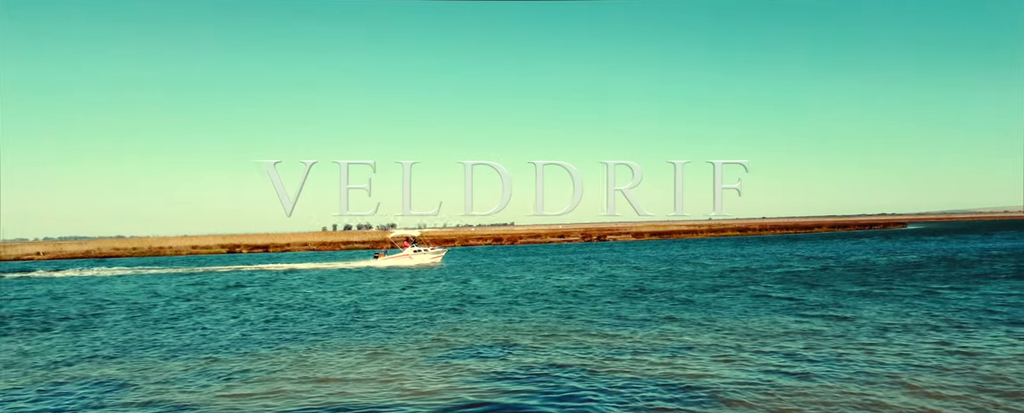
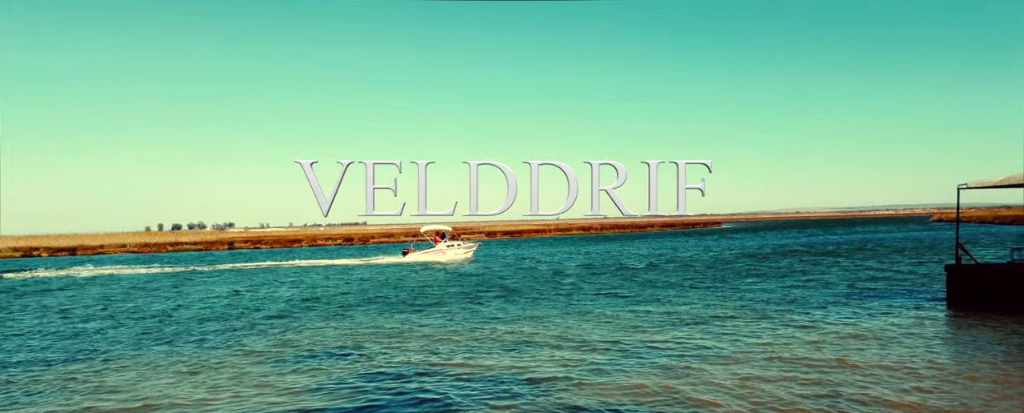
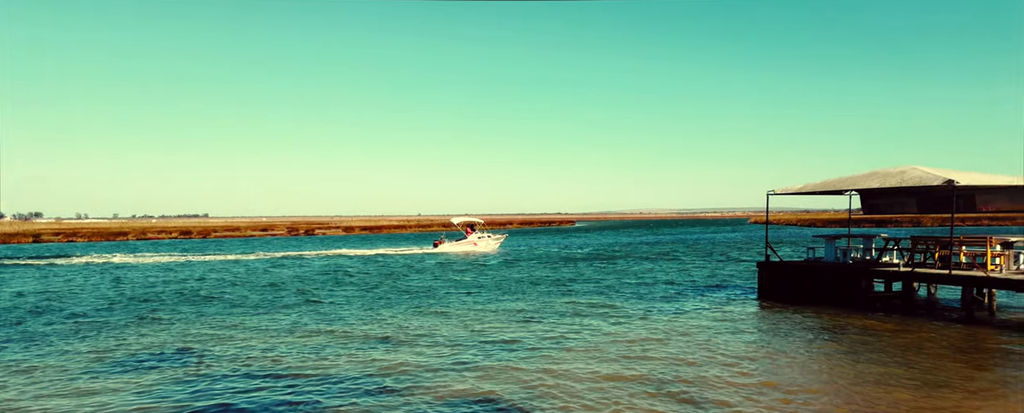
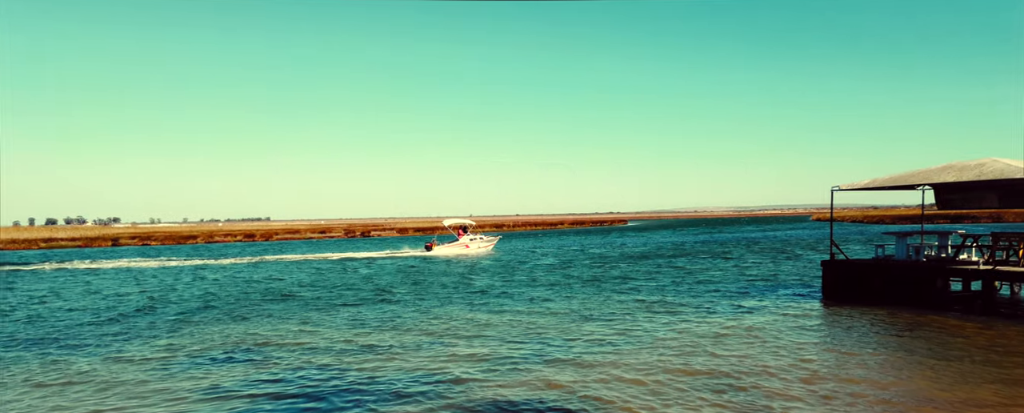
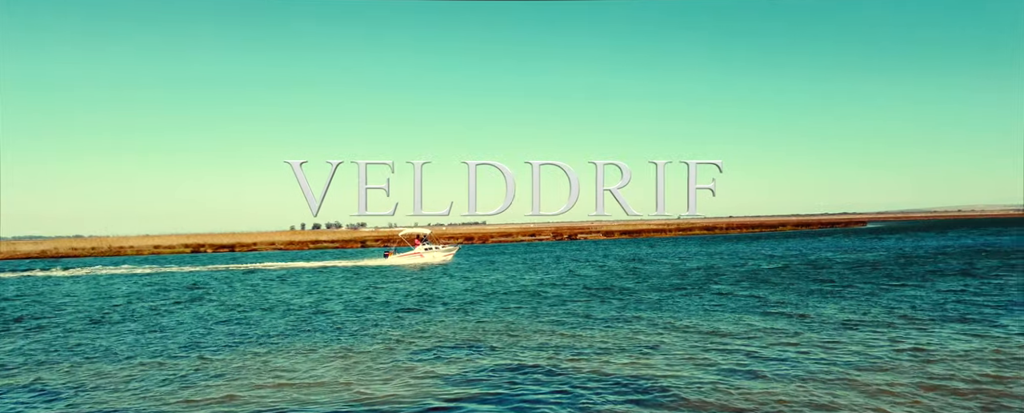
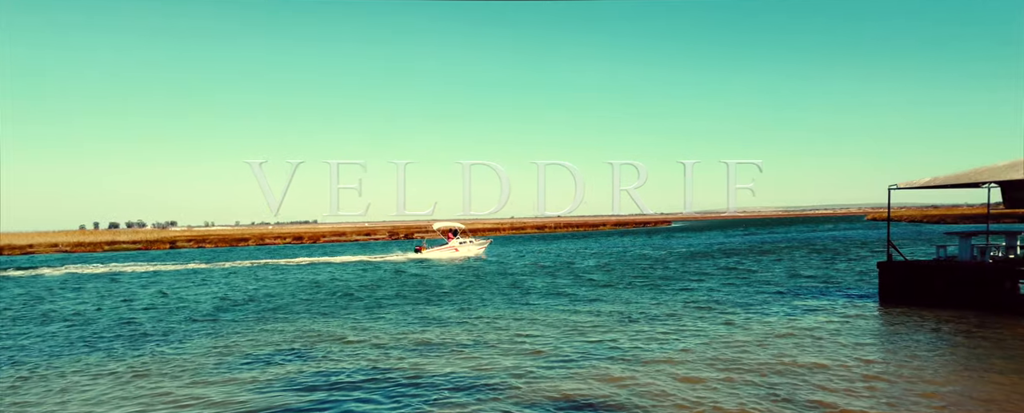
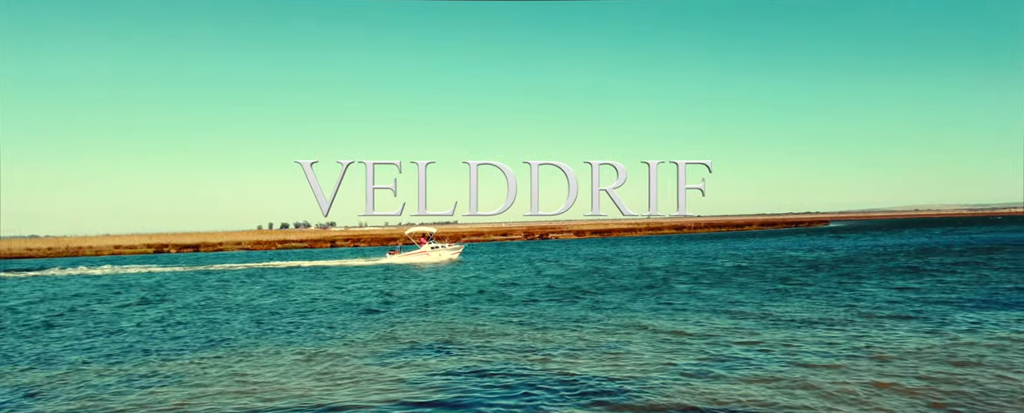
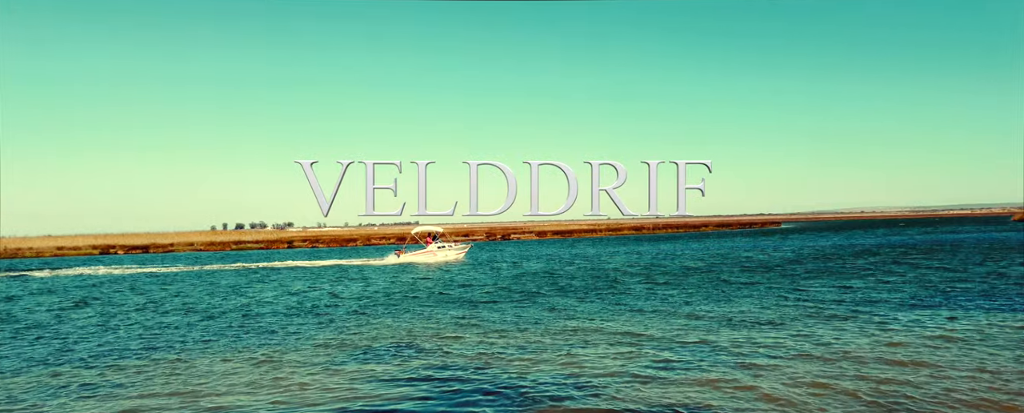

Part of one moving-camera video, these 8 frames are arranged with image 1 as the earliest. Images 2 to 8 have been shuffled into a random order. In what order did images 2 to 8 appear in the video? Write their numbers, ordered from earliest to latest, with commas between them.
5, 7, 8, 2, 6, 4, 3
